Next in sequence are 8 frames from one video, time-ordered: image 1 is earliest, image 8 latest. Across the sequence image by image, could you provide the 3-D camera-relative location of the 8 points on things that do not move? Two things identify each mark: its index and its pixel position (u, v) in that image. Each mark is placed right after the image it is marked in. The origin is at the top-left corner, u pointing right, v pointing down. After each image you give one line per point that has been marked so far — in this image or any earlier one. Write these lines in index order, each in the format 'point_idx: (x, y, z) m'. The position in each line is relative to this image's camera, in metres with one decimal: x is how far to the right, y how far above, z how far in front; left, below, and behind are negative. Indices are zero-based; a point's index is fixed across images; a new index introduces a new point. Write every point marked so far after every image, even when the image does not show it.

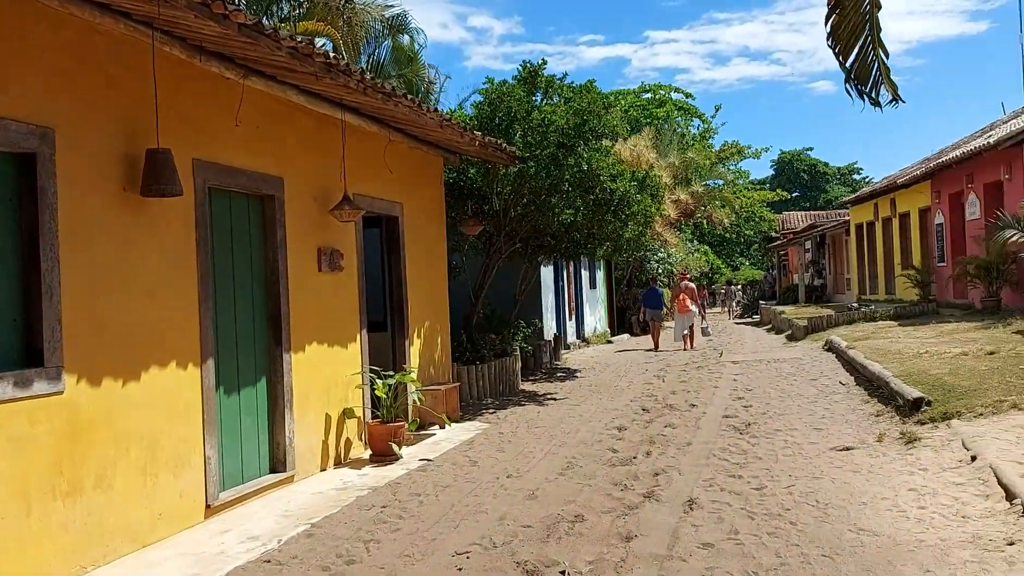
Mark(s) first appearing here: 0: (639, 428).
0: (+1.3, -1.5, +8.8) m
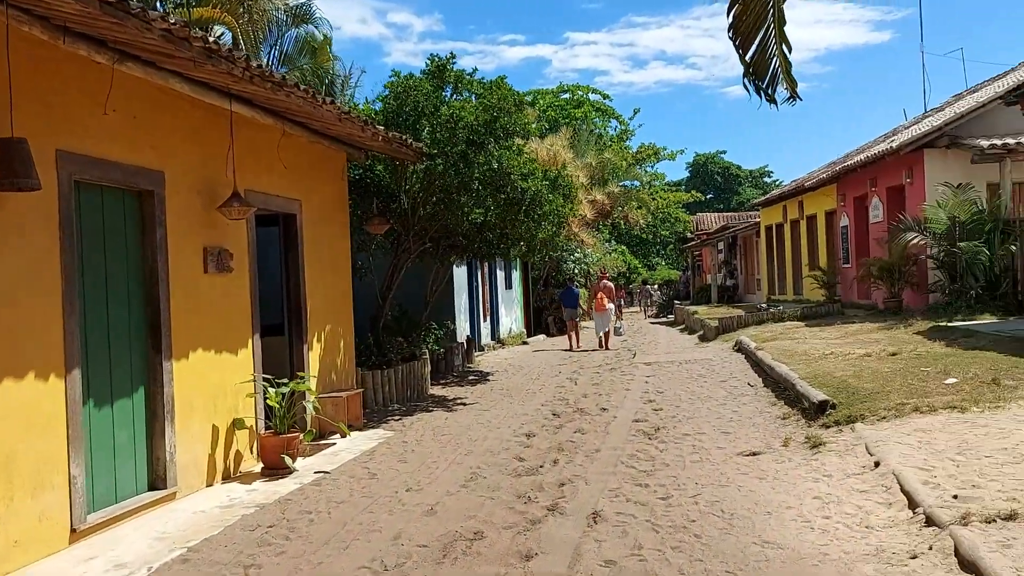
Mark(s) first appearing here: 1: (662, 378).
0: (+0.3, -1.5, +8.6) m
1: (+2.1, -1.3, +11.7) m
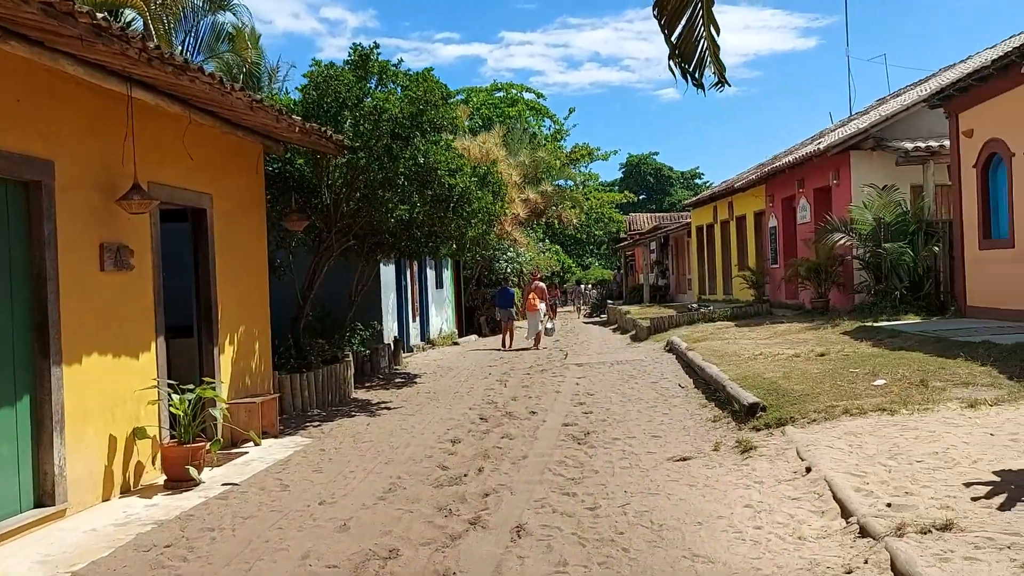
0: (-0.4, -1.5, +8.3) m
1: (+1.1, -1.2, +11.5) m
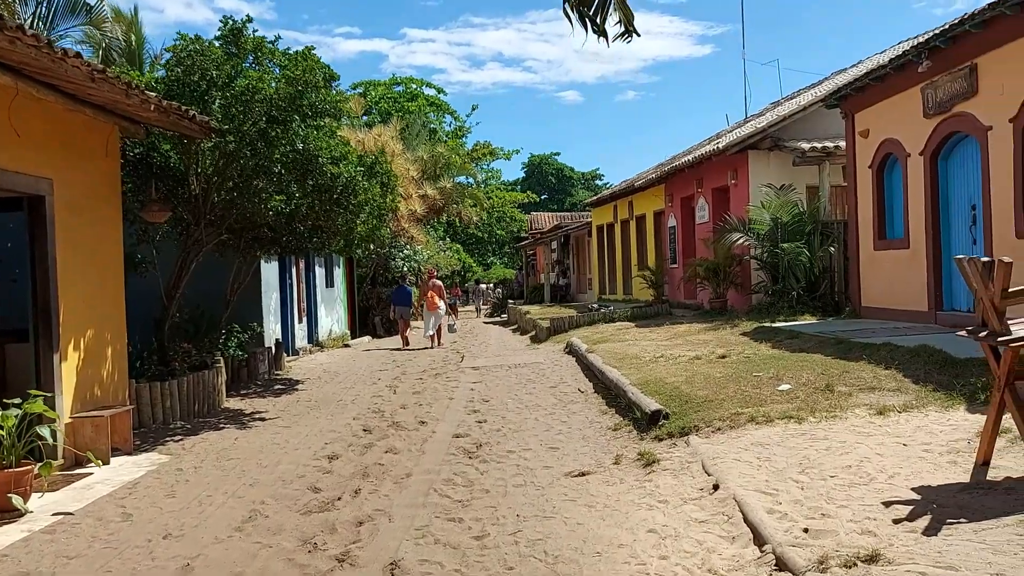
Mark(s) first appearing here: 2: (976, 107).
0: (-1.4, -1.5, +7.5) m
1: (-0.3, -1.2, +10.9) m
2: (+5.5, +2.1, +10.0) m
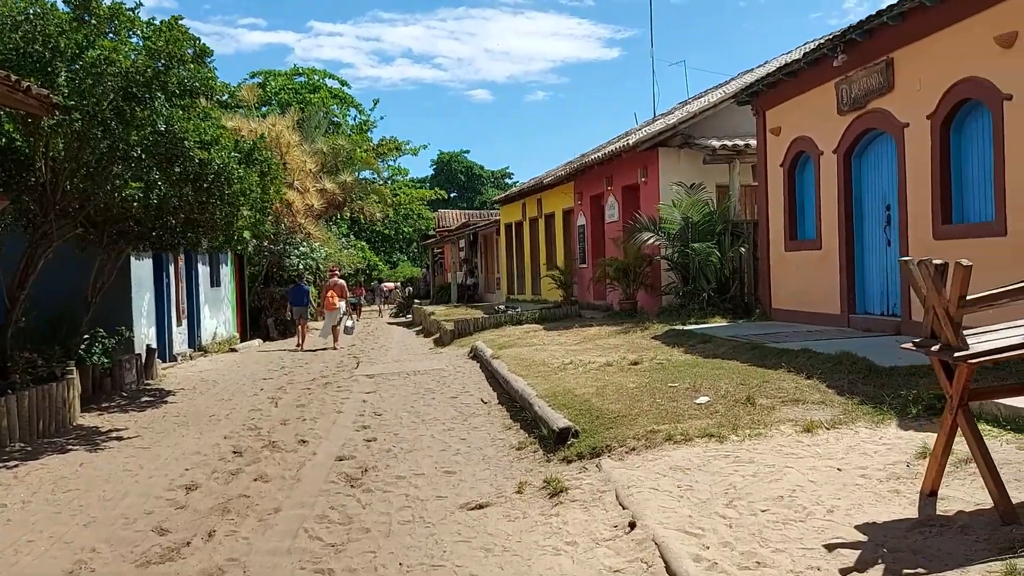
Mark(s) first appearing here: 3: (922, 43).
0: (-2.2, -1.5, +6.4) m
1: (-1.5, -1.3, +9.9) m
2: (+4.3, +2.1, +9.7) m
3: (+4.3, +2.6, +9.0) m
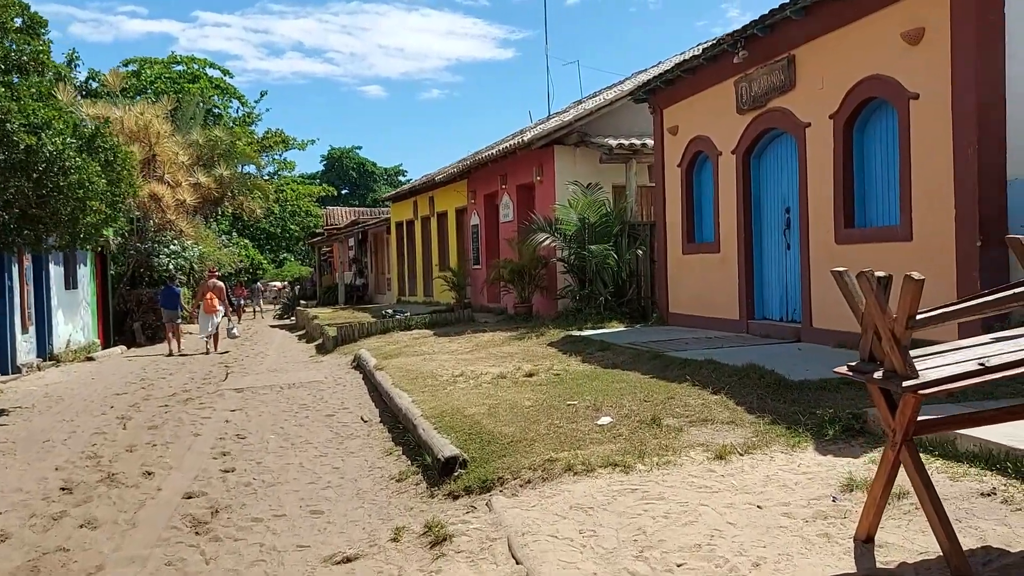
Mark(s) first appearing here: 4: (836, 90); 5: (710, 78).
0: (-3.0, -1.5, +5.3) m
1: (-2.7, -1.3, +8.9) m
2: (+3.1, +2.0, +9.4) m
3: (+3.2, +2.5, +8.7) m
4: (+3.3, +2.0, +8.6) m
5: (+2.6, +2.7, +11.1) m
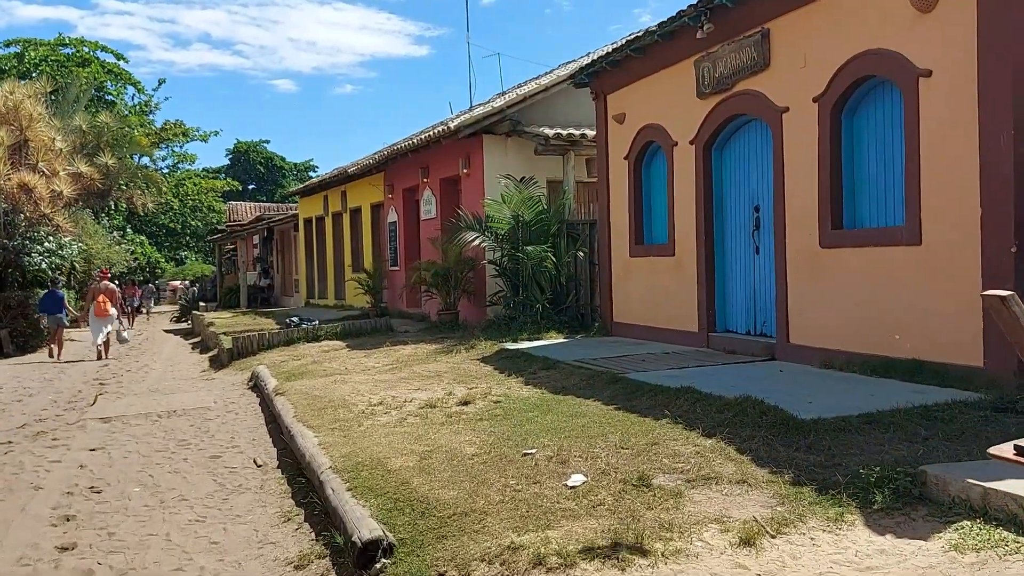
0: (-3.2, -1.6, +3.5) m
1: (-3.3, -1.4, +7.1) m
2: (+2.4, +1.9, +8.1) m
3: (+2.6, +2.4, +7.5) m
4: (+2.7, +1.9, +7.4) m
5: (+1.8, +2.6, +9.8) m
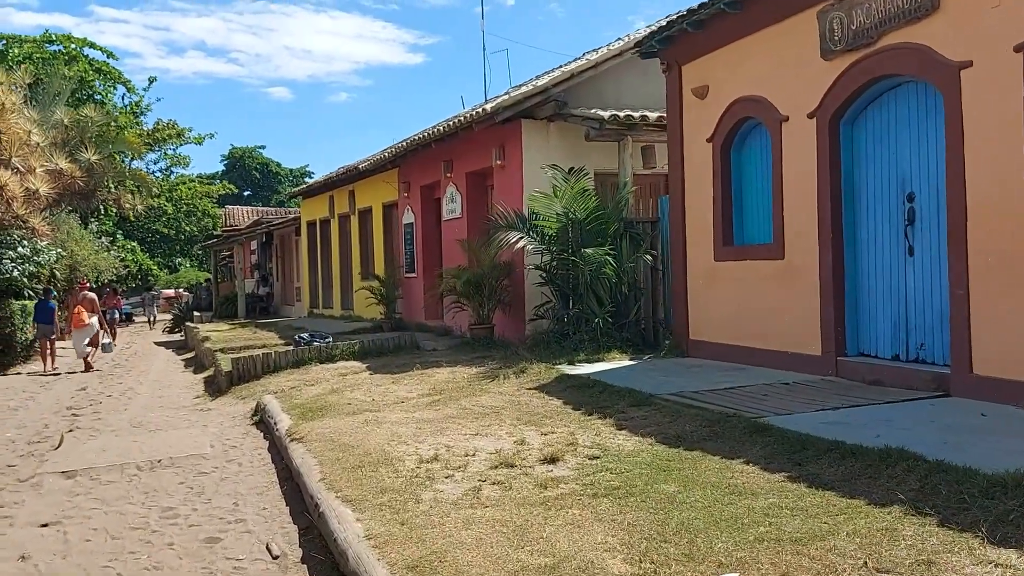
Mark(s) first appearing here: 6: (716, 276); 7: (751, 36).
0: (-2.6, -1.7, +1.6) m
1: (-2.6, -1.5, +5.1) m
2: (+3.1, +1.8, +6.2) m
3: (+3.3, +2.4, +5.6) m
4: (+3.3, +1.8, +5.5) m
5: (+2.4, +2.5, +7.9) m
6: (+2.1, +0.1, +8.9) m
7: (+2.3, +2.4, +8.2) m
